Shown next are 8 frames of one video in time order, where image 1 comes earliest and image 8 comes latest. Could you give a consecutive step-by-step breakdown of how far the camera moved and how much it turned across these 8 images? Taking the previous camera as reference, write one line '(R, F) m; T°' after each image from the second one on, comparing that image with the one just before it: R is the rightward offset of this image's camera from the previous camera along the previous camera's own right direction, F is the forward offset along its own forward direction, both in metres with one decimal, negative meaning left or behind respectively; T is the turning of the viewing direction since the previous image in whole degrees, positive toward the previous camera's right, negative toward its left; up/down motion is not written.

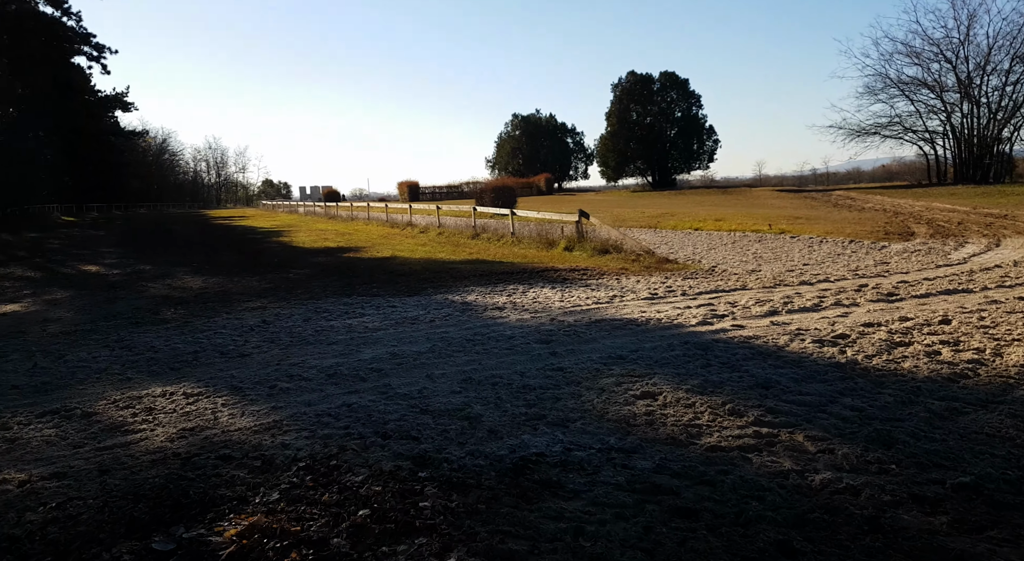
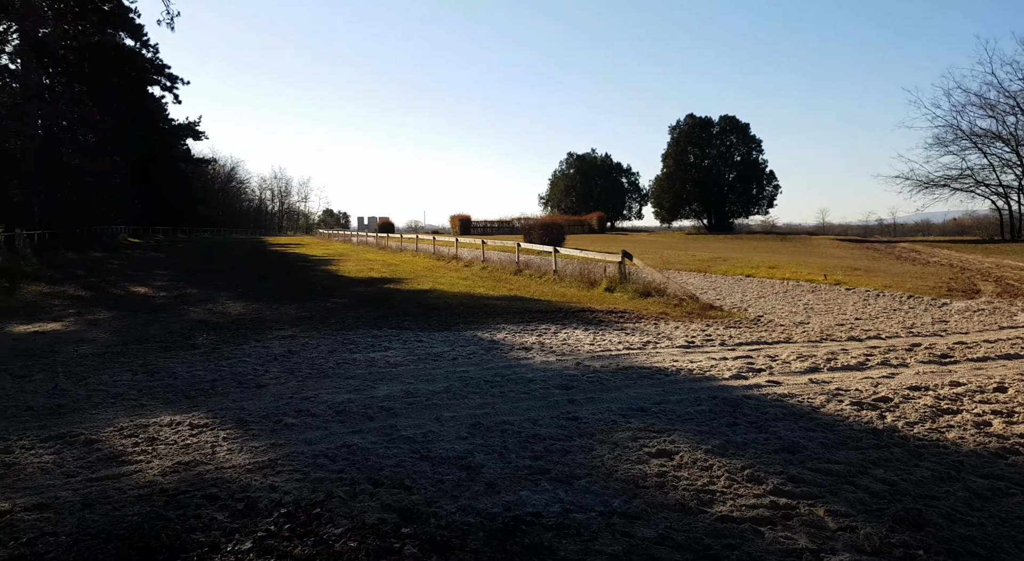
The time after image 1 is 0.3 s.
(+0.2, +0.1) m; -4°
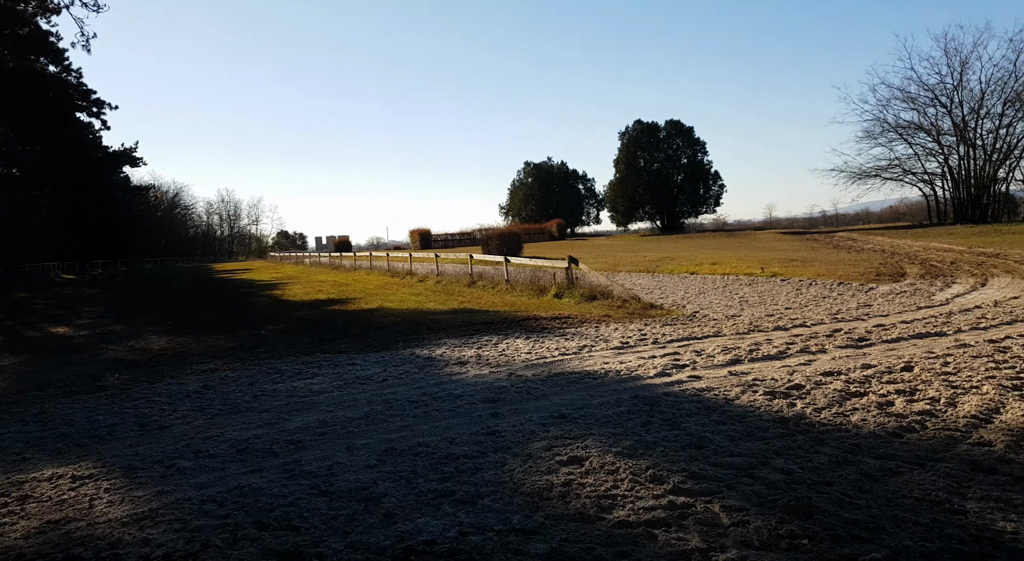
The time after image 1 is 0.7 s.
(+0.3, +0.1) m; +4°
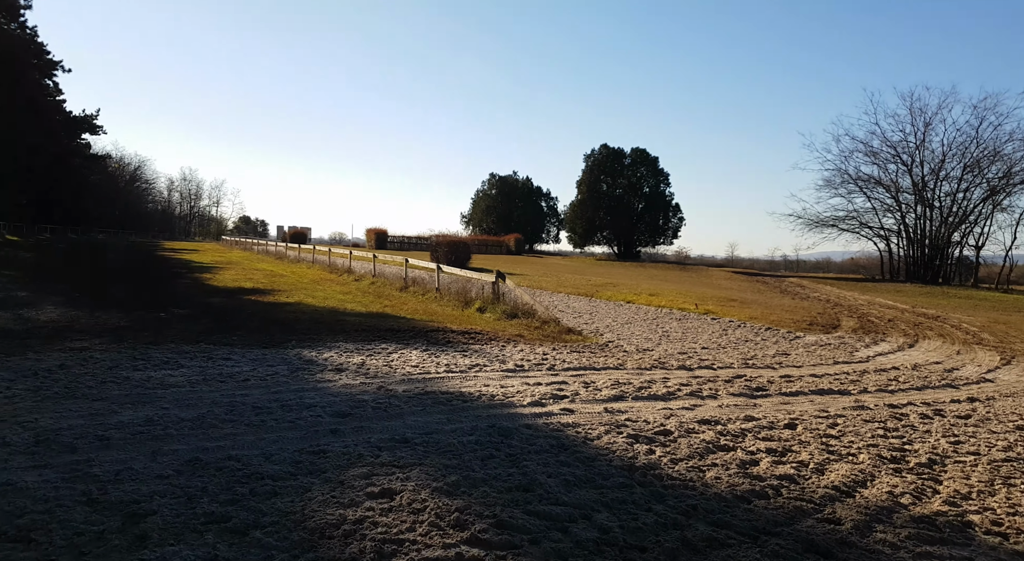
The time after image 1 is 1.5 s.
(+0.6, +0.3) m; +4°
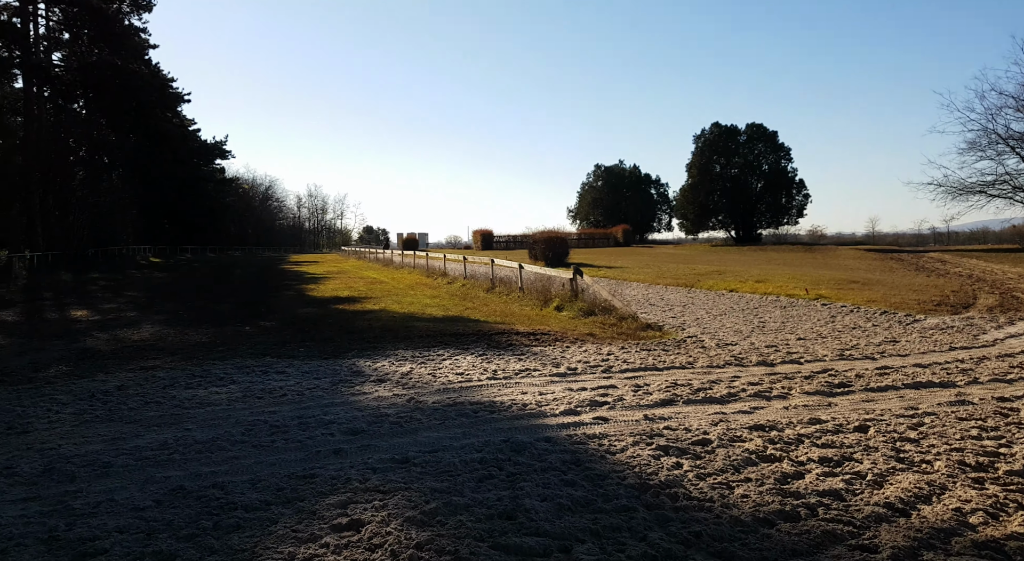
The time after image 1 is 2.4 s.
(+0.7, +0.4) m; -9°
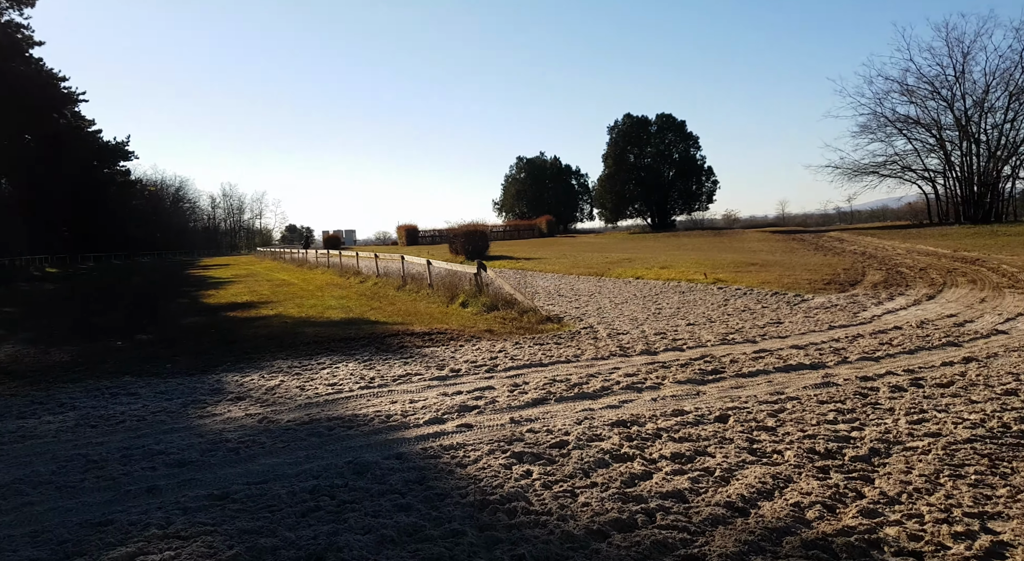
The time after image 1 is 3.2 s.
(+0.5, +0.2) m; +6°
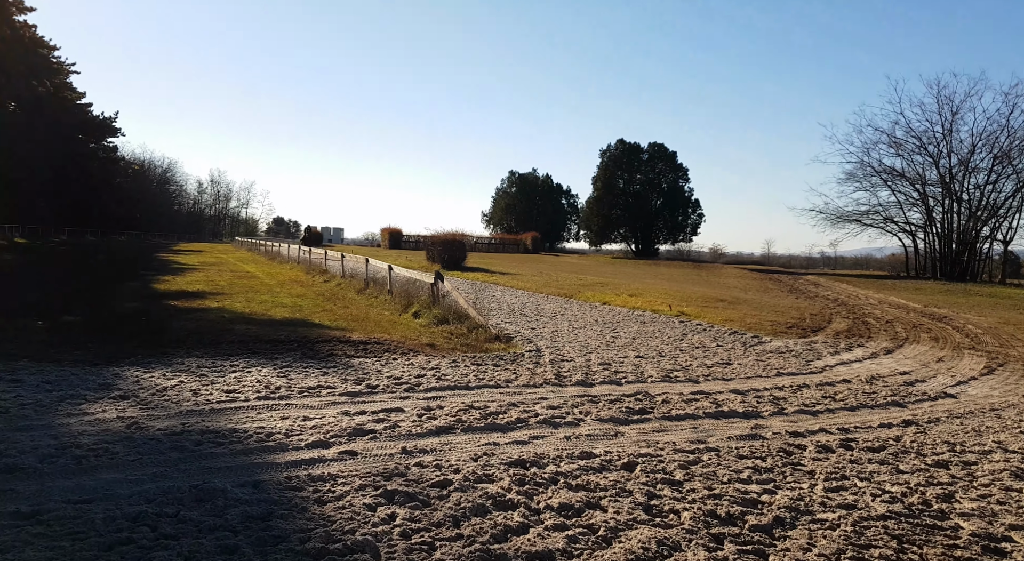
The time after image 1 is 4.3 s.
(+0.5, +0.4) m; +1°
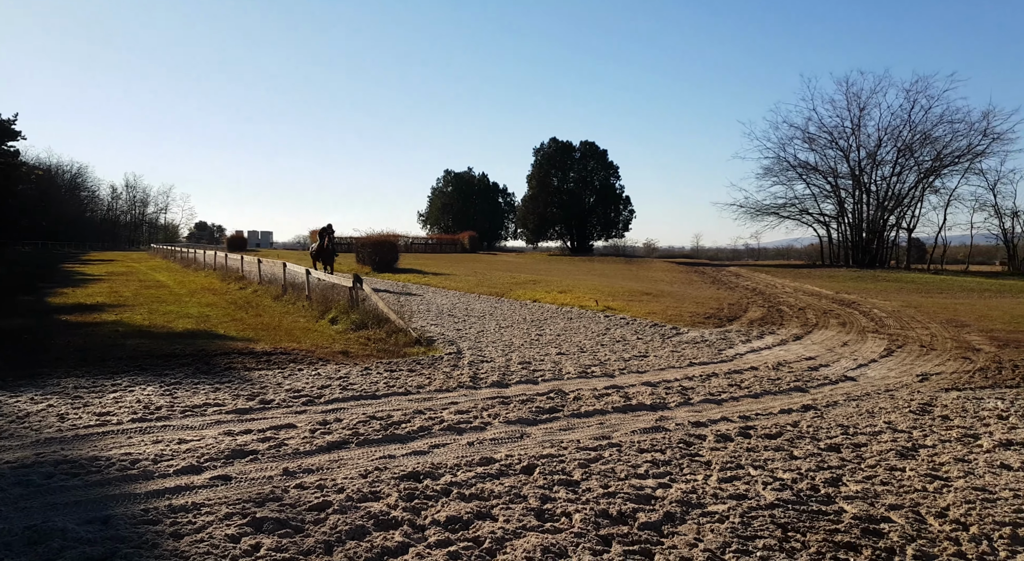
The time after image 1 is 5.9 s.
(+0.3, +0.2) m; +5°
